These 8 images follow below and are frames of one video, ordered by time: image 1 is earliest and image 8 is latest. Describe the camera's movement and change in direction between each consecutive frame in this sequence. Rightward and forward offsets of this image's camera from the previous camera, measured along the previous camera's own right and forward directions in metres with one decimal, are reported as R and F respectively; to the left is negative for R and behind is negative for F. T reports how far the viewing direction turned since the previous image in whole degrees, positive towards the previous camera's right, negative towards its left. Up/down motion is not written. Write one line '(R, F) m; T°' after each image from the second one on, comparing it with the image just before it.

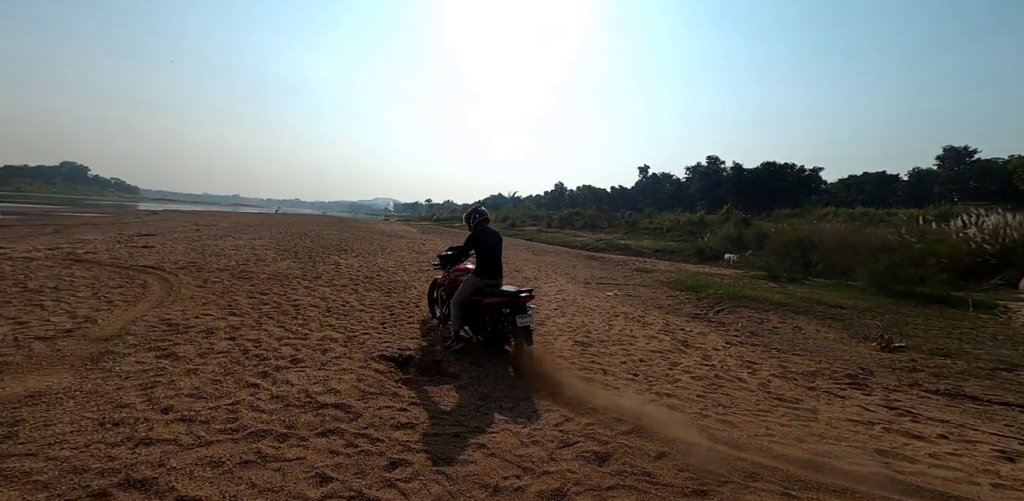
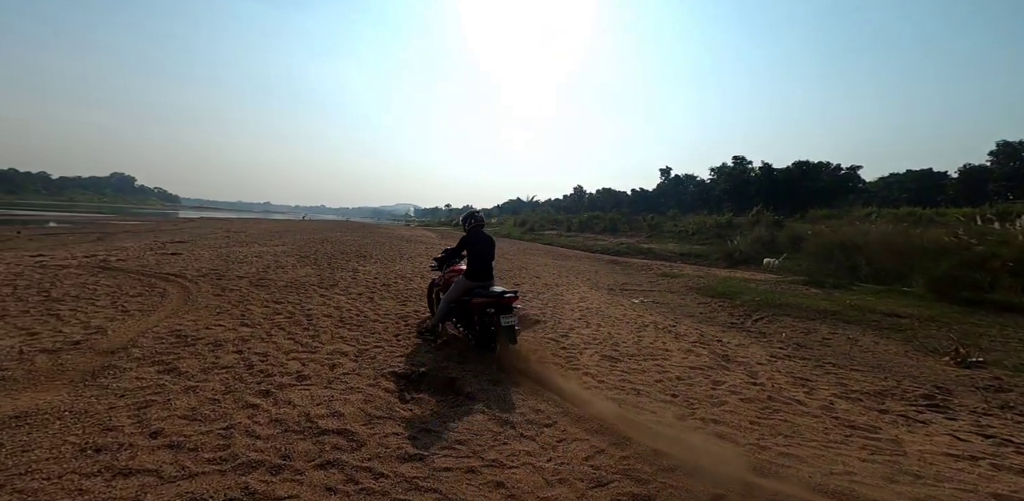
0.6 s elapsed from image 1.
(0.0, +0.5) m; -3°
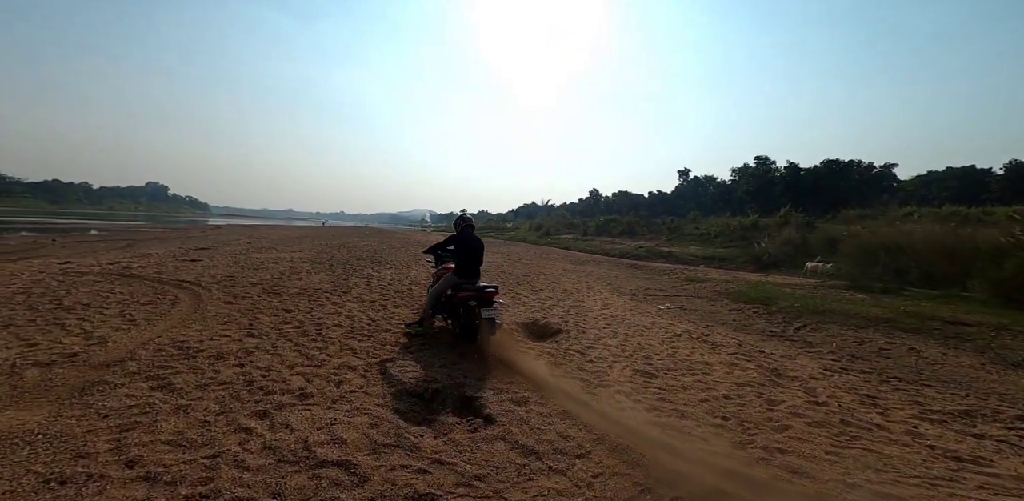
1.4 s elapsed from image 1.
(0.0, +0.6) m; -2°
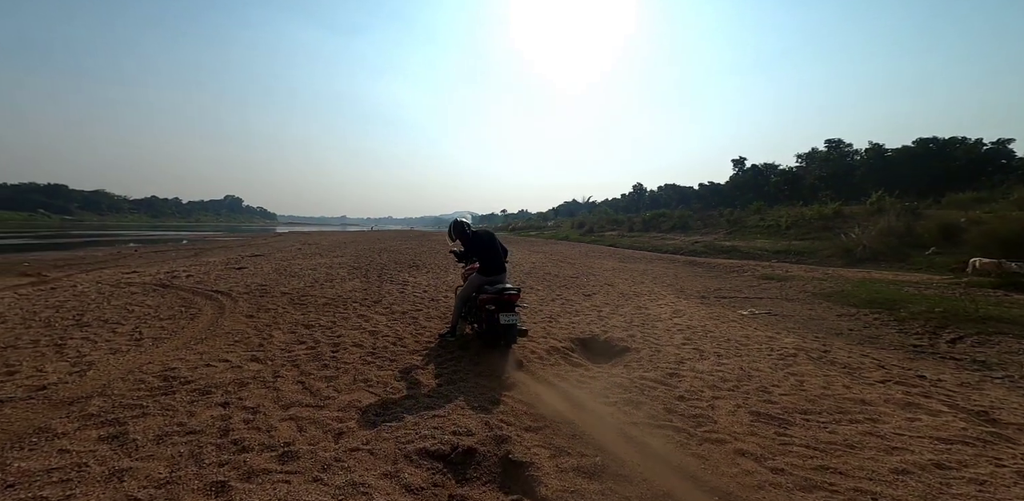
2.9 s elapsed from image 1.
(-0.1, +1.5) m; -6°
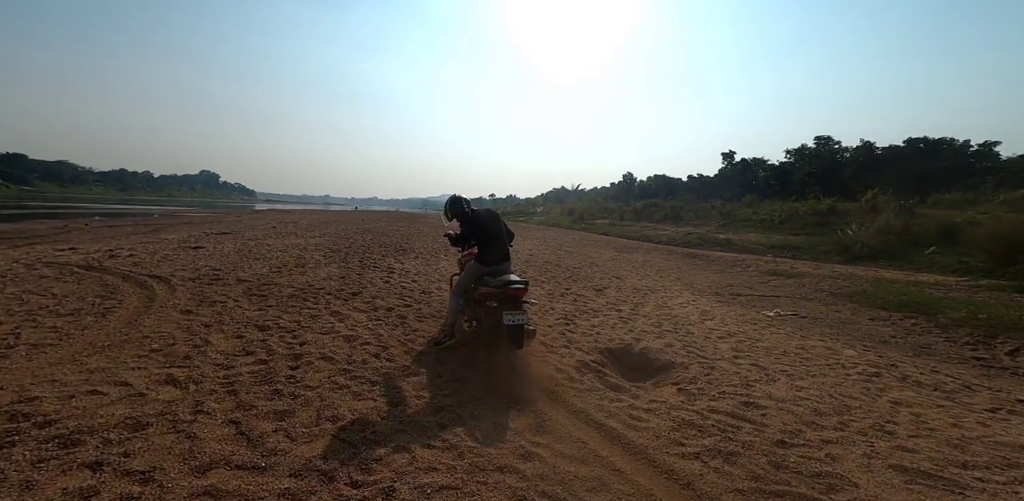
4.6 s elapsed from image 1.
(-0.5, +1.5) m; +3°
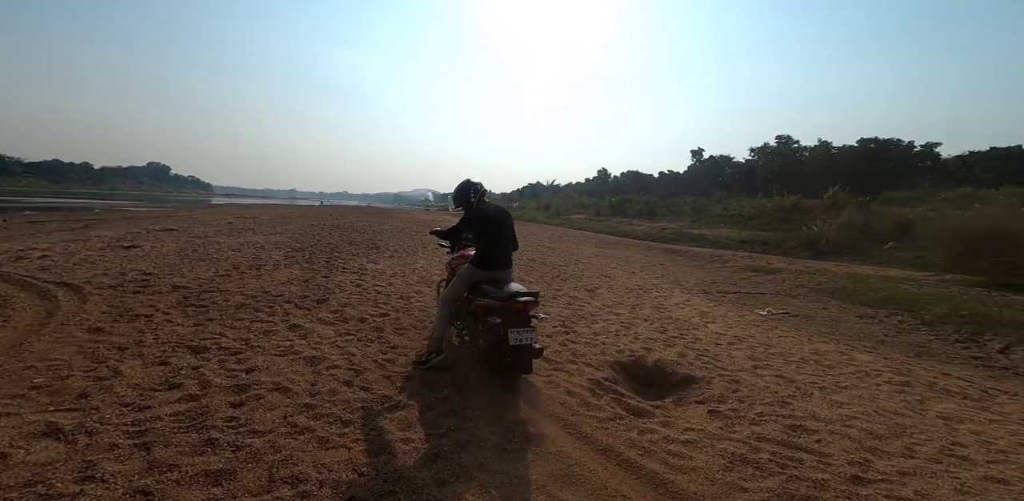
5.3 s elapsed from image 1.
(-0.3, +0.8) m; +4°
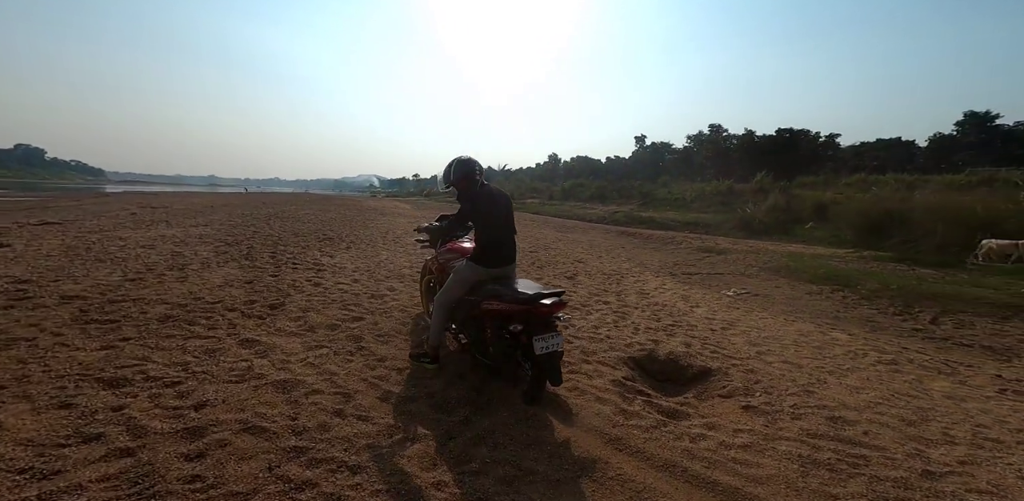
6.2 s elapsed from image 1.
(-0.6, +0.6) m; +7°
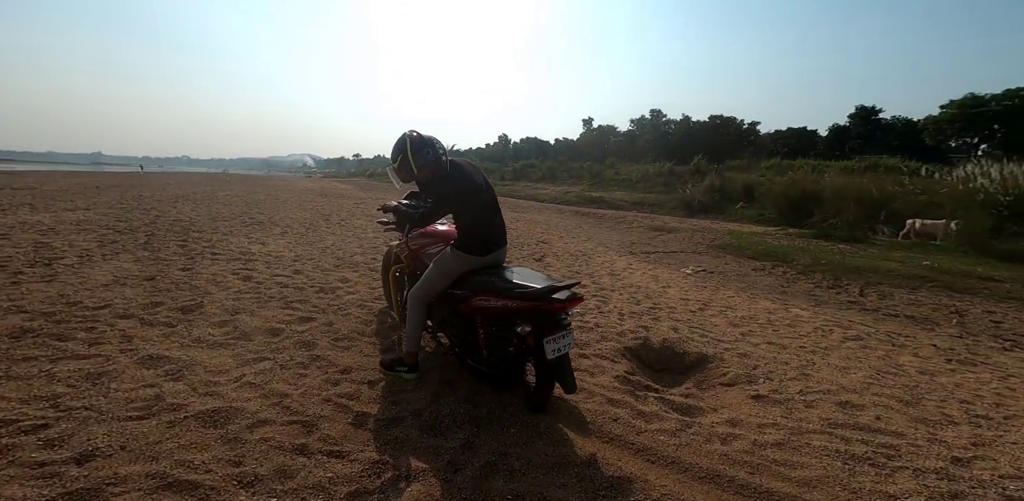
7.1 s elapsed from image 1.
(-0.3, +0.6) m; +7°
